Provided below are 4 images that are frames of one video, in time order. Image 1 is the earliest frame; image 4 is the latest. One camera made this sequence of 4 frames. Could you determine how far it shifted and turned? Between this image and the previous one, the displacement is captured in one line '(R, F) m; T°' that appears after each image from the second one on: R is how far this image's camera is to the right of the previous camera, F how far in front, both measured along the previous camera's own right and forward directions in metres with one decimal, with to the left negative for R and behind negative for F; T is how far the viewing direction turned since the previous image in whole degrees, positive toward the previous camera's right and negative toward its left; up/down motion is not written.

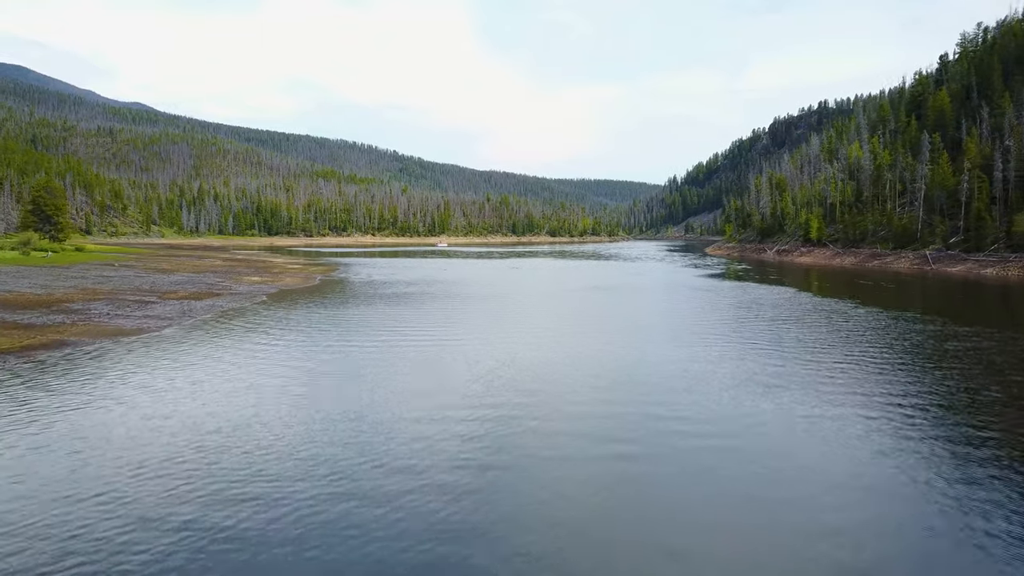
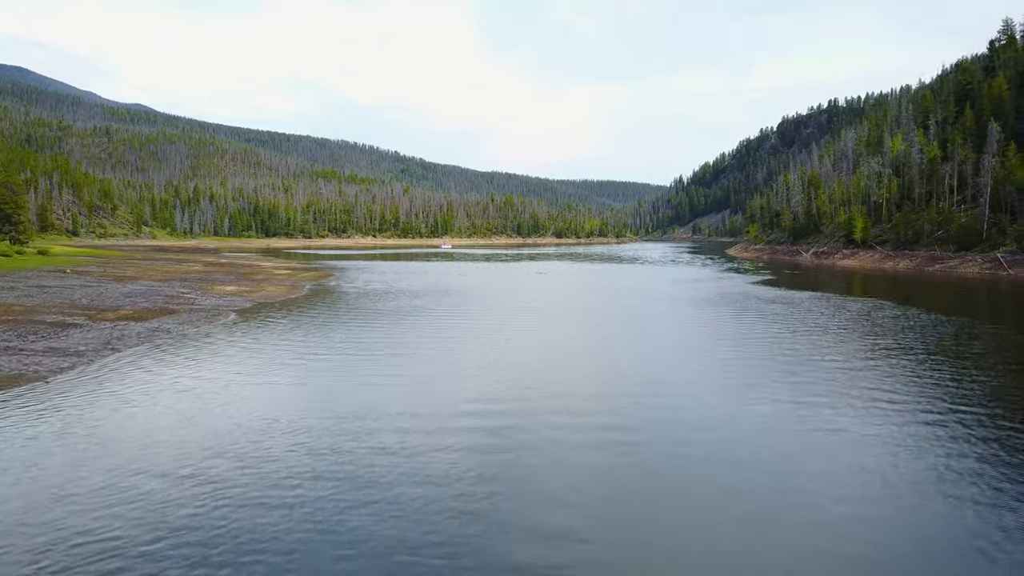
(-1.8, +8.7) m; 0°
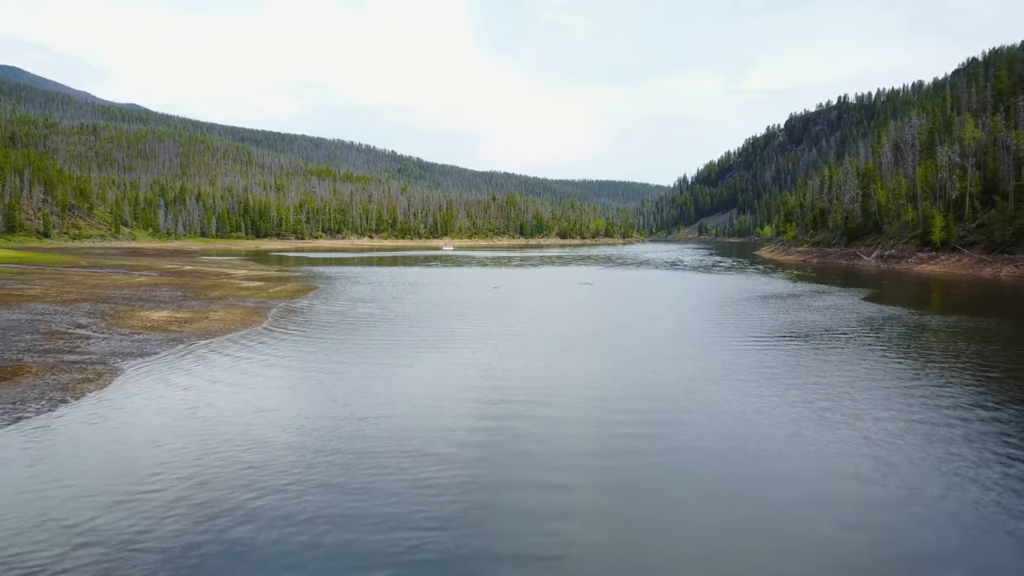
(-2.7, +13.1) m; 0°
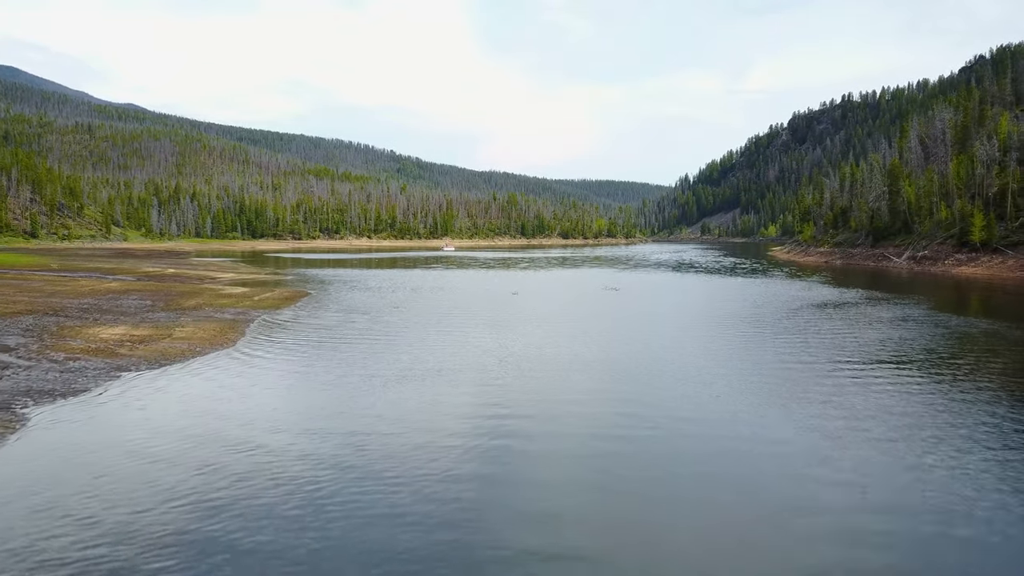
(-1.1, +5.1) m; 0°
